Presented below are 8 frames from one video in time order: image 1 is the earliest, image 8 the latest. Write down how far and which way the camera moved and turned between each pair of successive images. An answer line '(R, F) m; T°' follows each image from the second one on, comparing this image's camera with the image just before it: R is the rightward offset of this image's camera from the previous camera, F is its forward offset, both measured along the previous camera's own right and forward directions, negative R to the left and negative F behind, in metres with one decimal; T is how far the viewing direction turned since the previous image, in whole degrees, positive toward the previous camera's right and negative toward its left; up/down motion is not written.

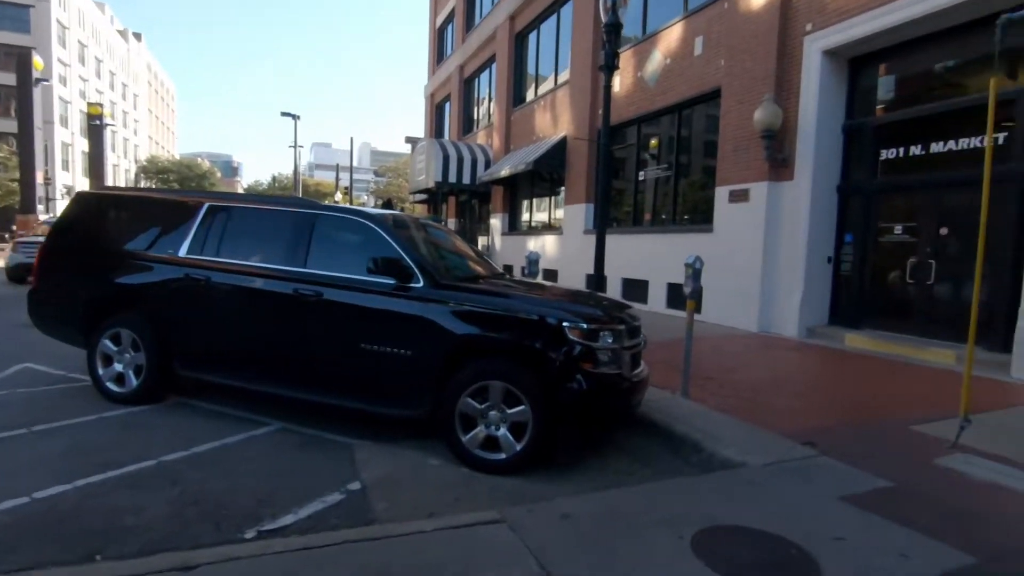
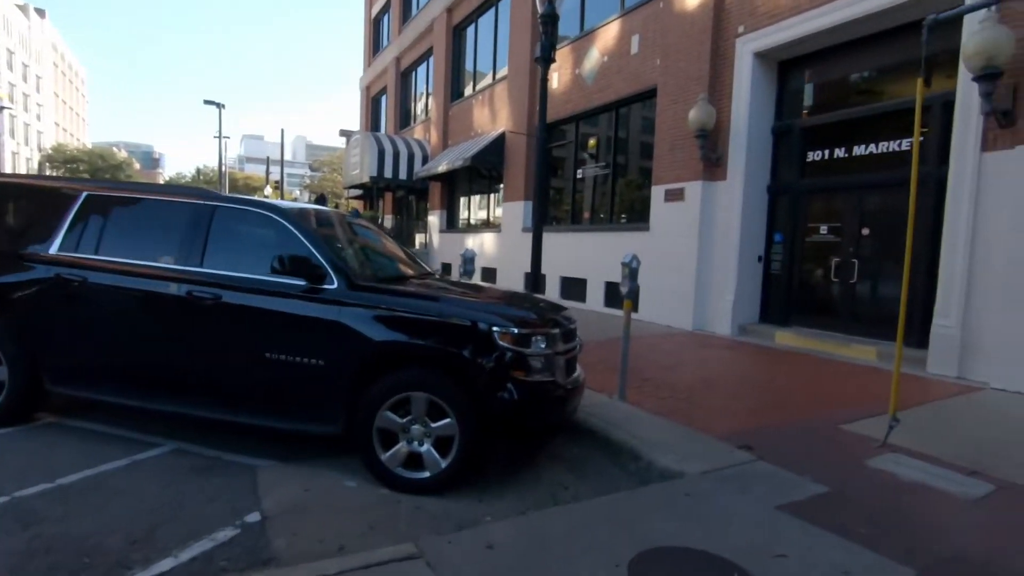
(+0.1, +0.4) m; +6°
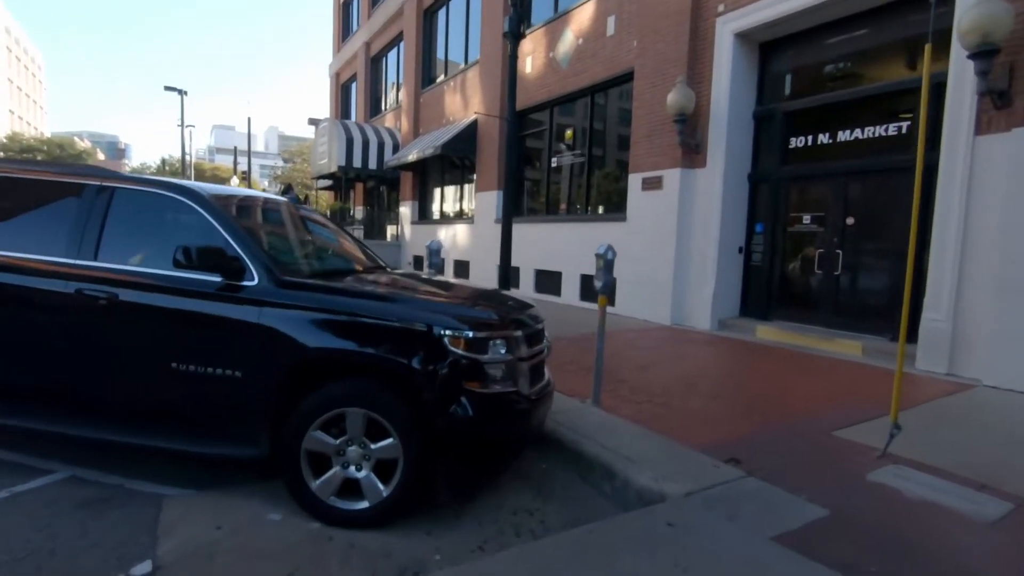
(+0.2, +0.6) m; +2°
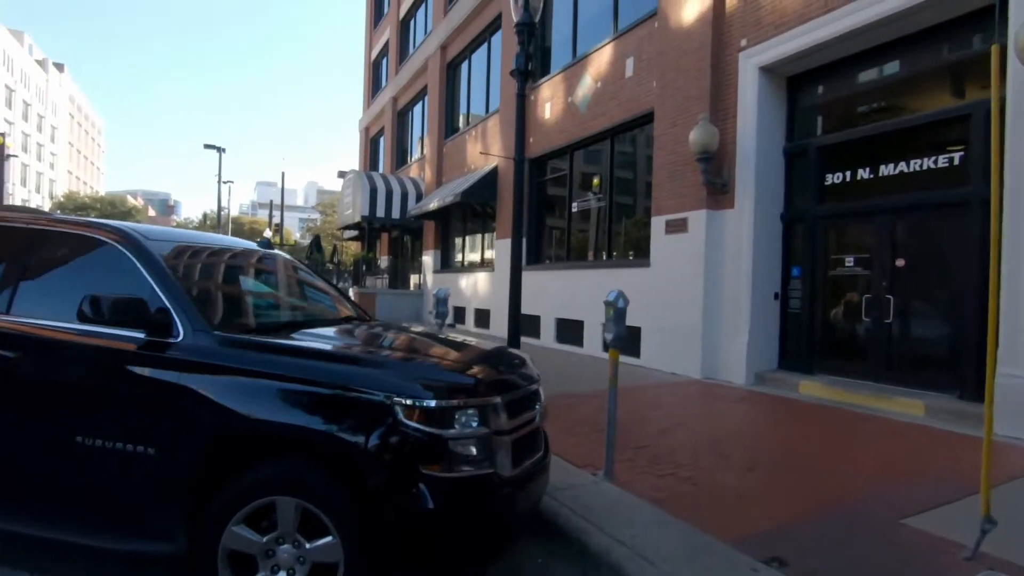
(+0.3, +0.7) m; -3°
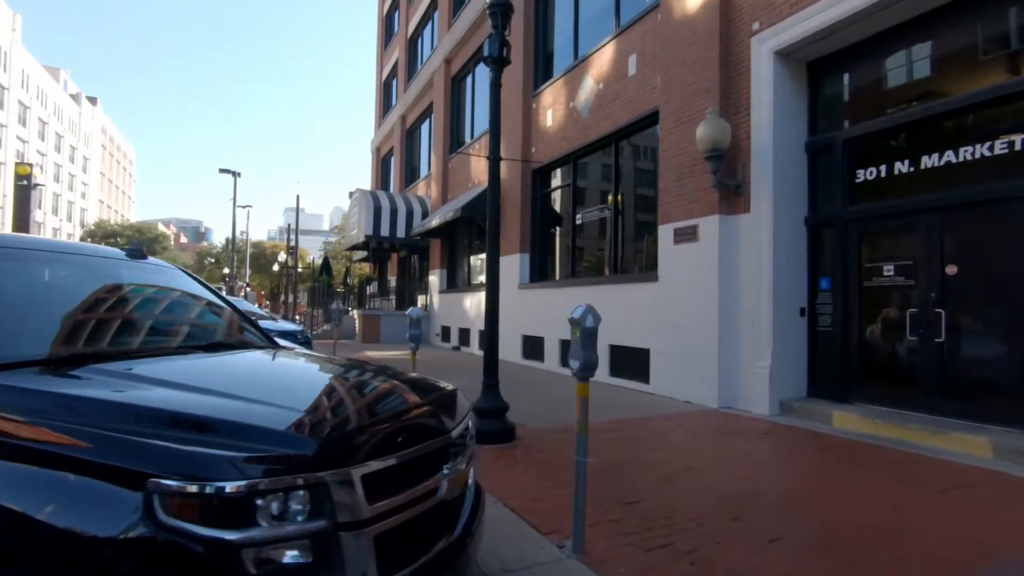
(+0.6, +1.1) m; -3°
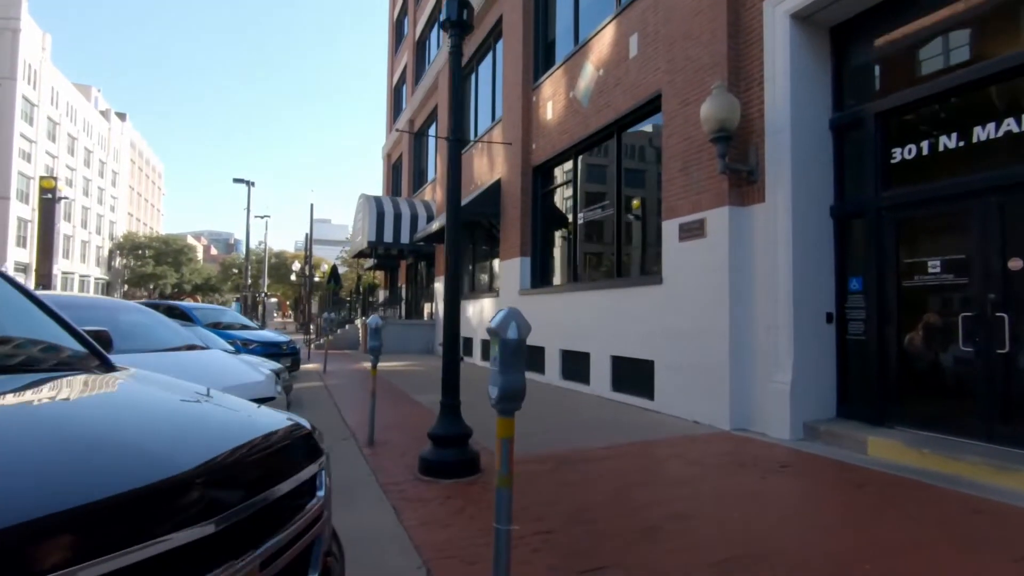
(+0.6, +1.1) m; -3°
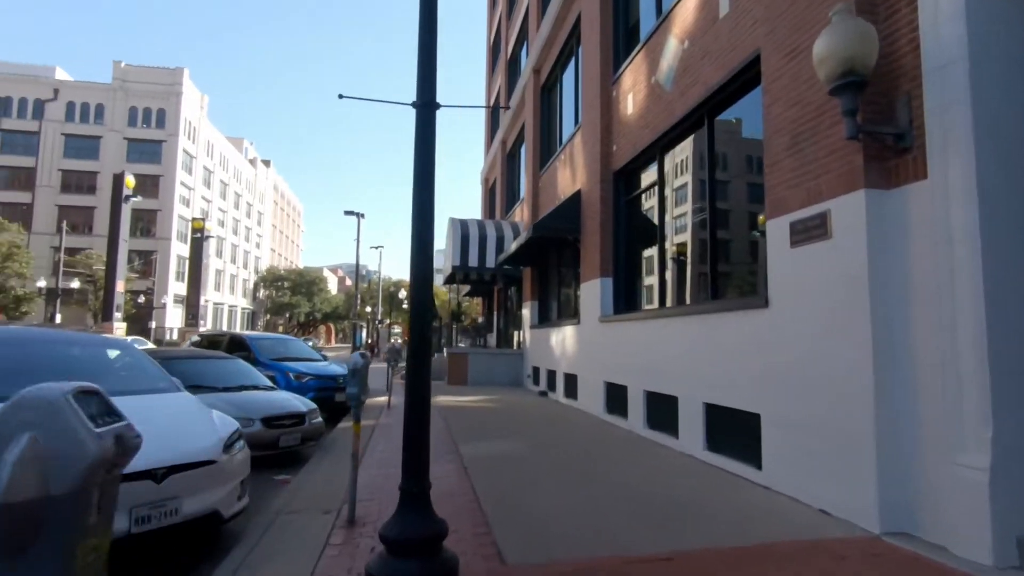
(+0.9, +2.0) m; -12°
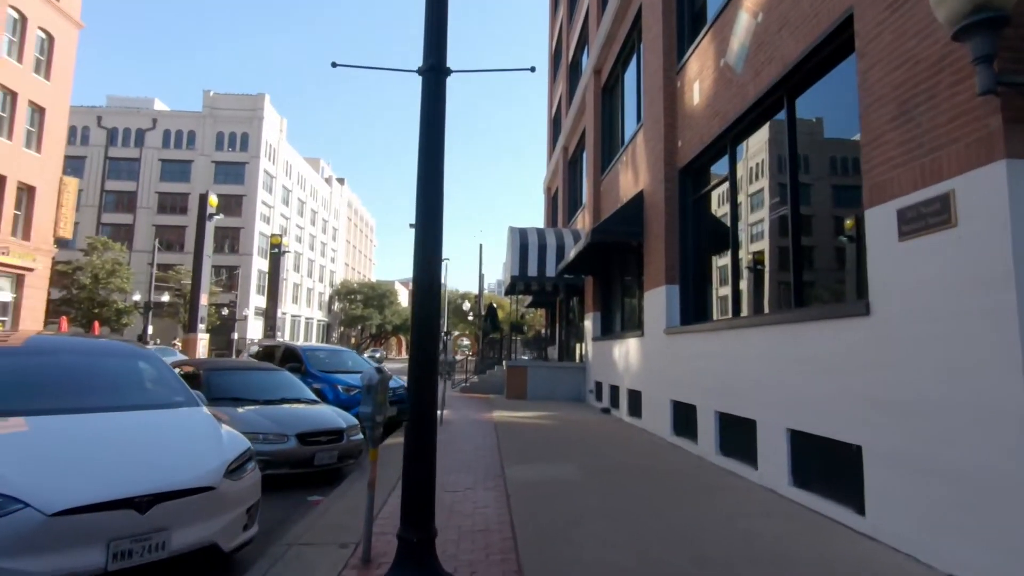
(+0.2, +0.8) m; -7°
